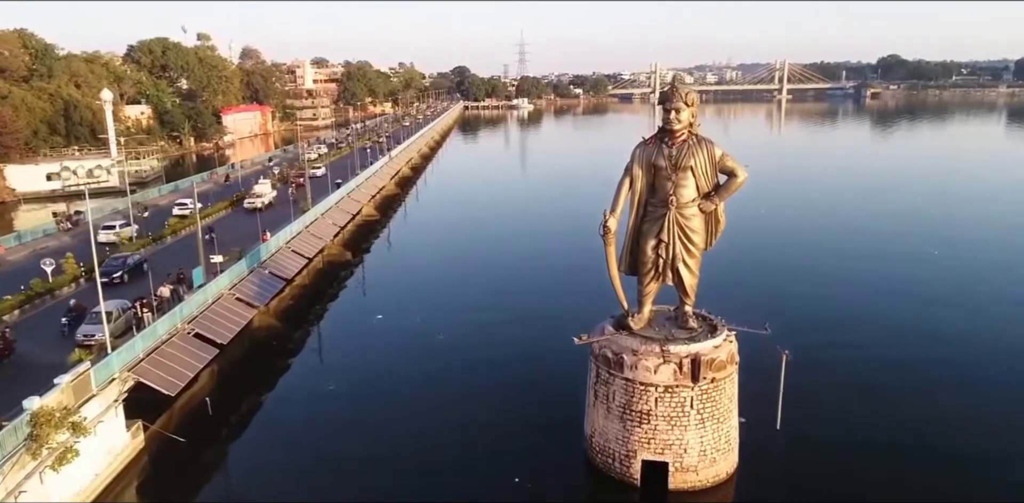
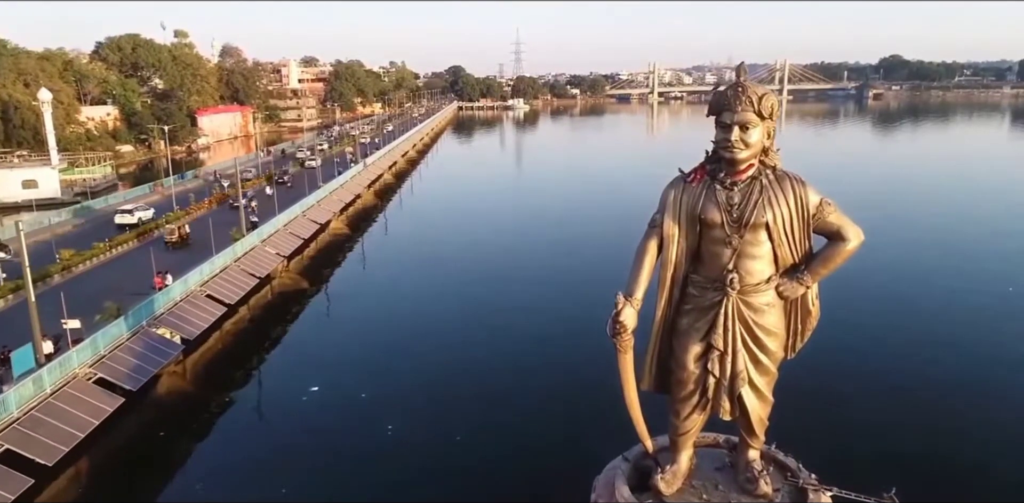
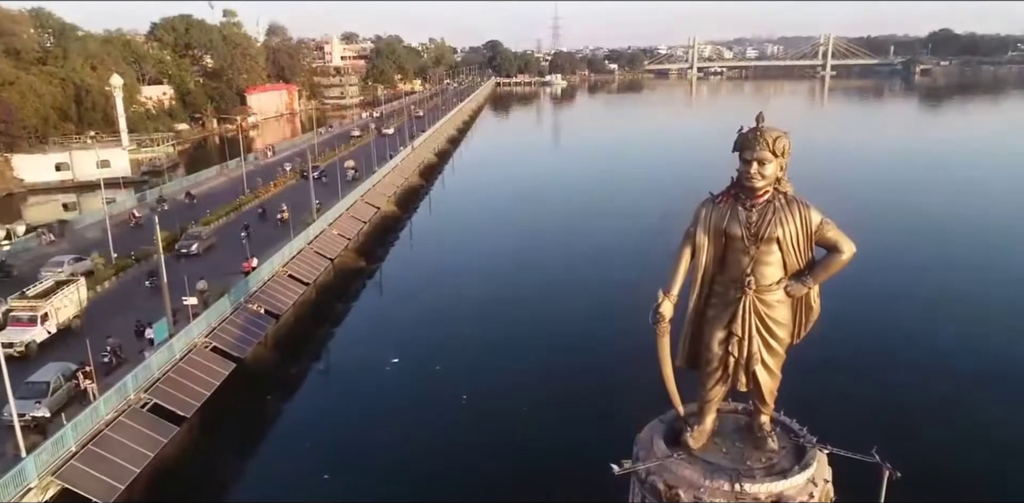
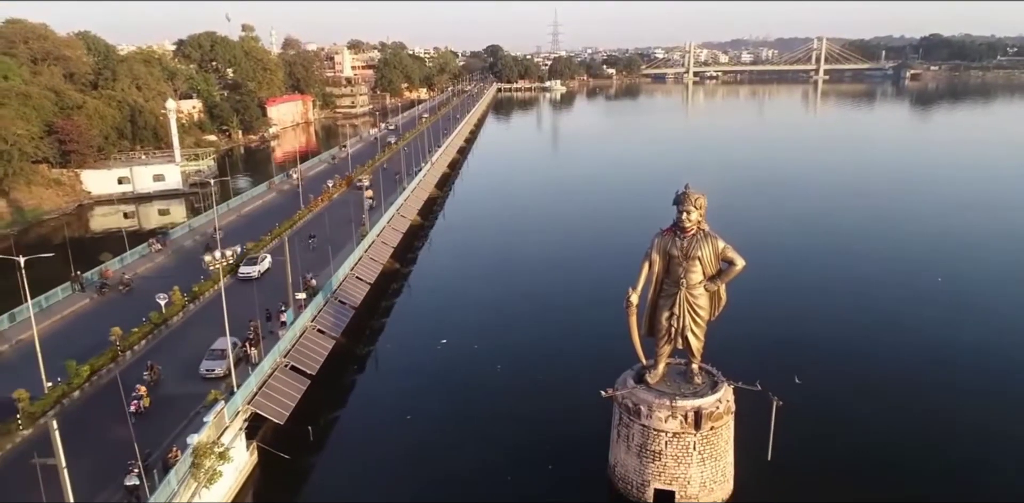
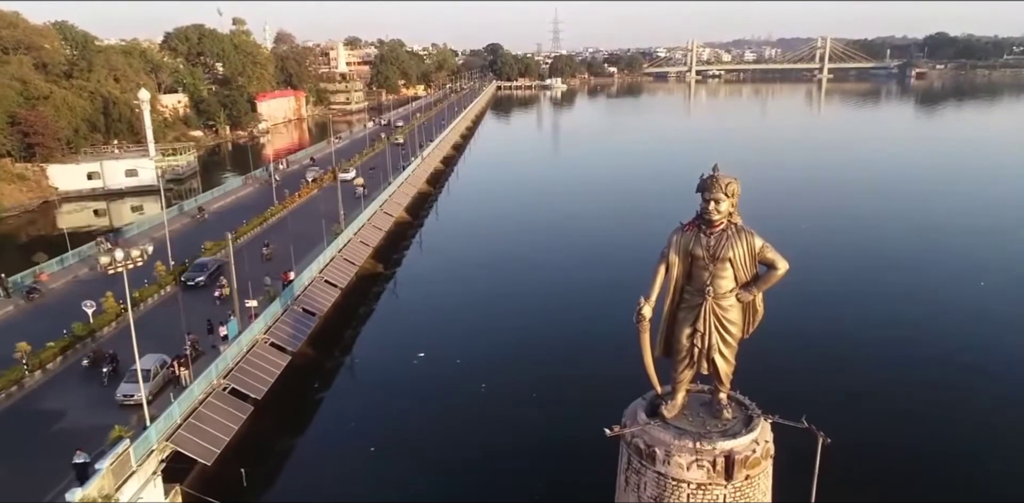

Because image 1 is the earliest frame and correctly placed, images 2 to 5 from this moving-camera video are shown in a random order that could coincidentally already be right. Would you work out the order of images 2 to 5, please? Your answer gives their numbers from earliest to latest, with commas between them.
2, 3, 5, 4
